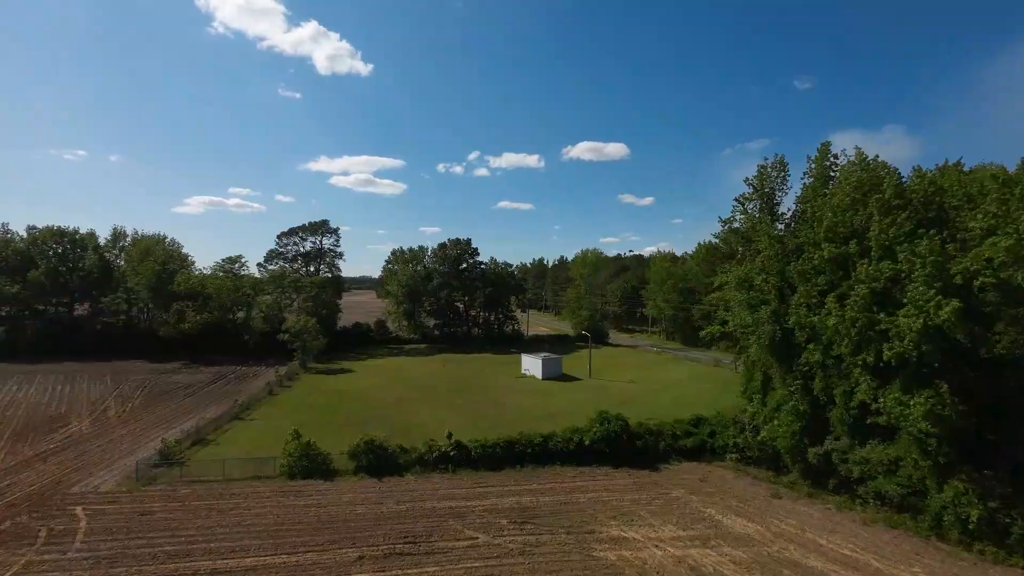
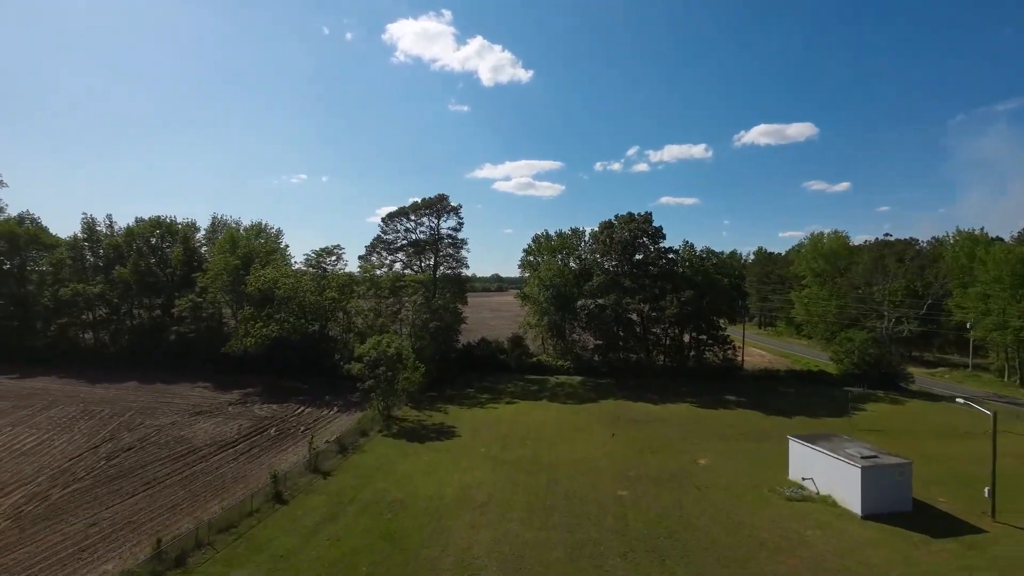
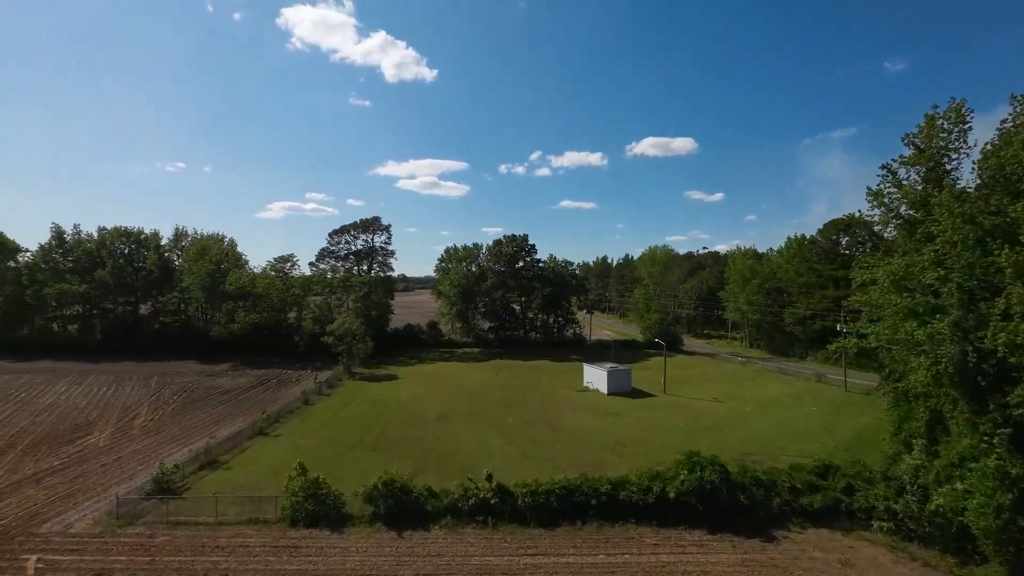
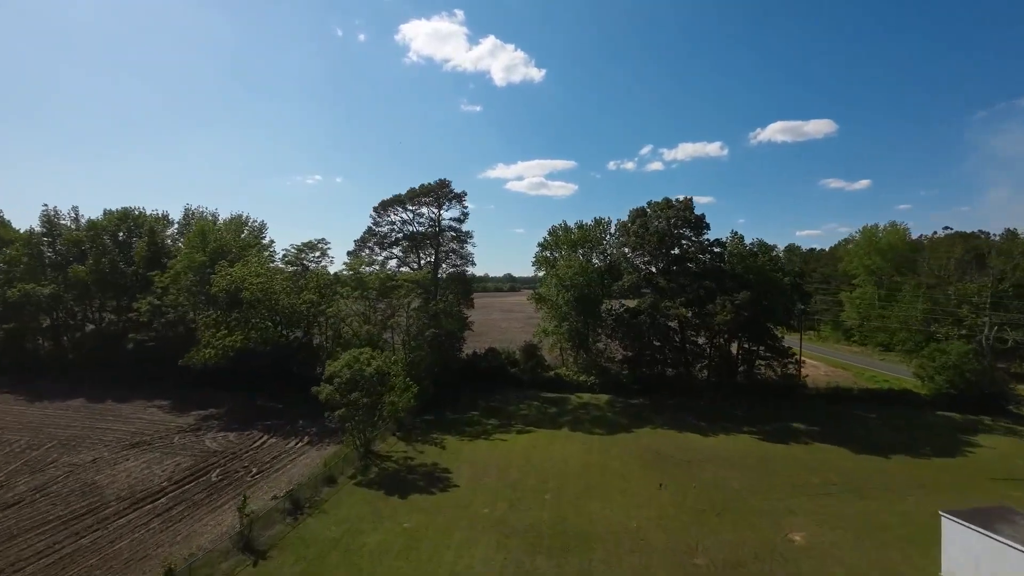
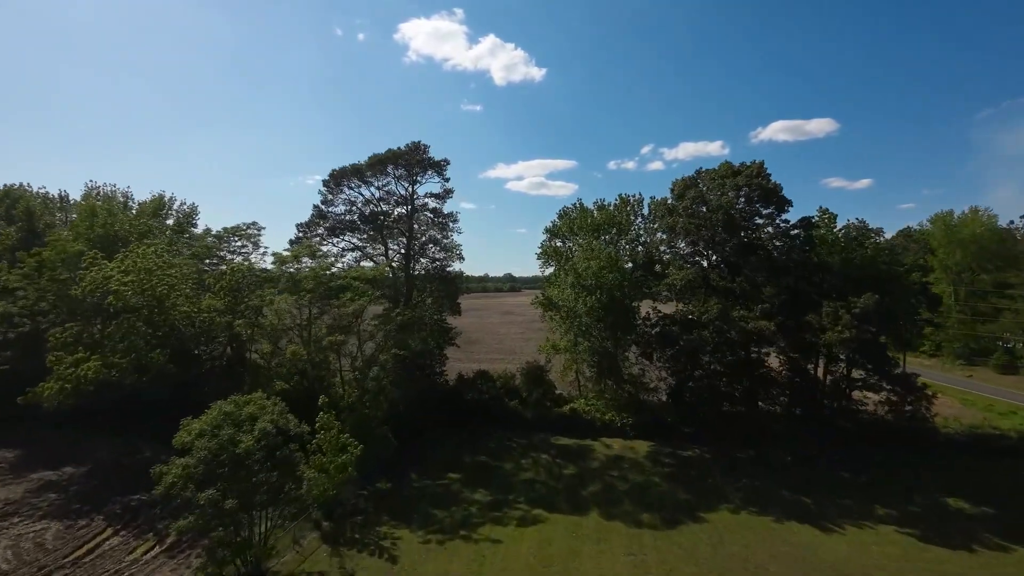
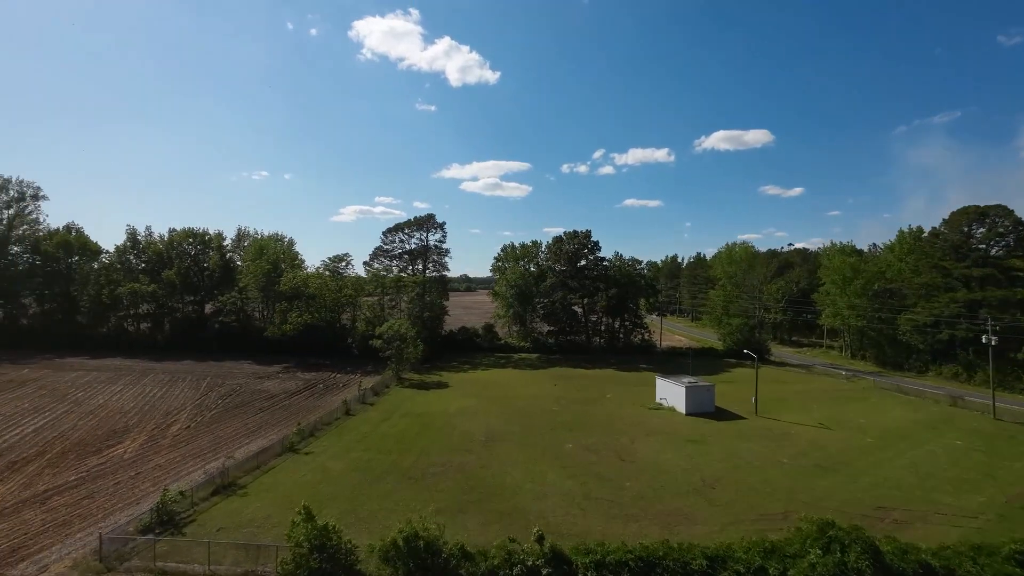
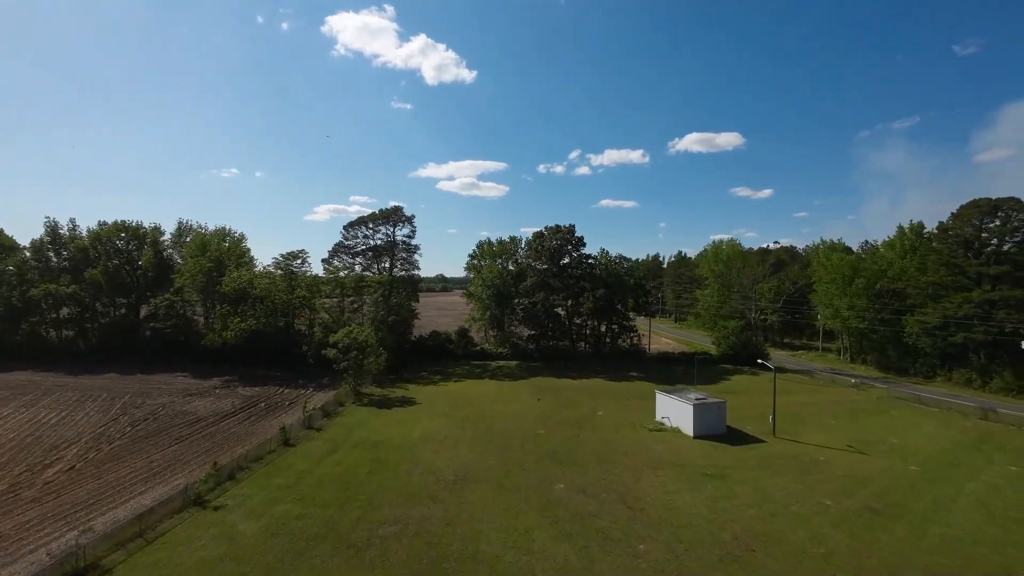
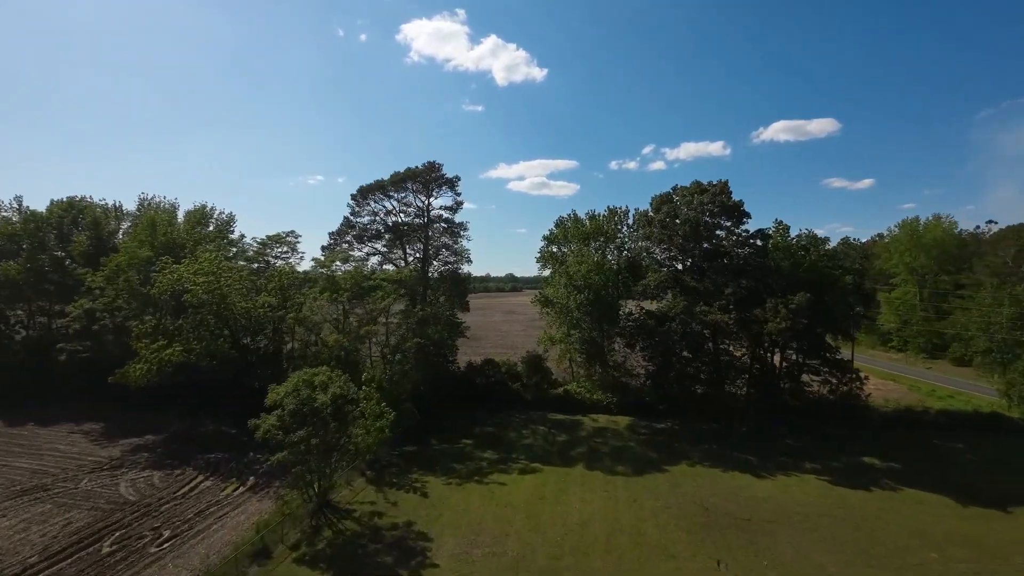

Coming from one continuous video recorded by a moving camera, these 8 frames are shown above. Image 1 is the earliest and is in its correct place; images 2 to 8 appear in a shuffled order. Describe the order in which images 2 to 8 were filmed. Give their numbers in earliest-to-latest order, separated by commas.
3, 6, 7, 2, 4, 8, 5
